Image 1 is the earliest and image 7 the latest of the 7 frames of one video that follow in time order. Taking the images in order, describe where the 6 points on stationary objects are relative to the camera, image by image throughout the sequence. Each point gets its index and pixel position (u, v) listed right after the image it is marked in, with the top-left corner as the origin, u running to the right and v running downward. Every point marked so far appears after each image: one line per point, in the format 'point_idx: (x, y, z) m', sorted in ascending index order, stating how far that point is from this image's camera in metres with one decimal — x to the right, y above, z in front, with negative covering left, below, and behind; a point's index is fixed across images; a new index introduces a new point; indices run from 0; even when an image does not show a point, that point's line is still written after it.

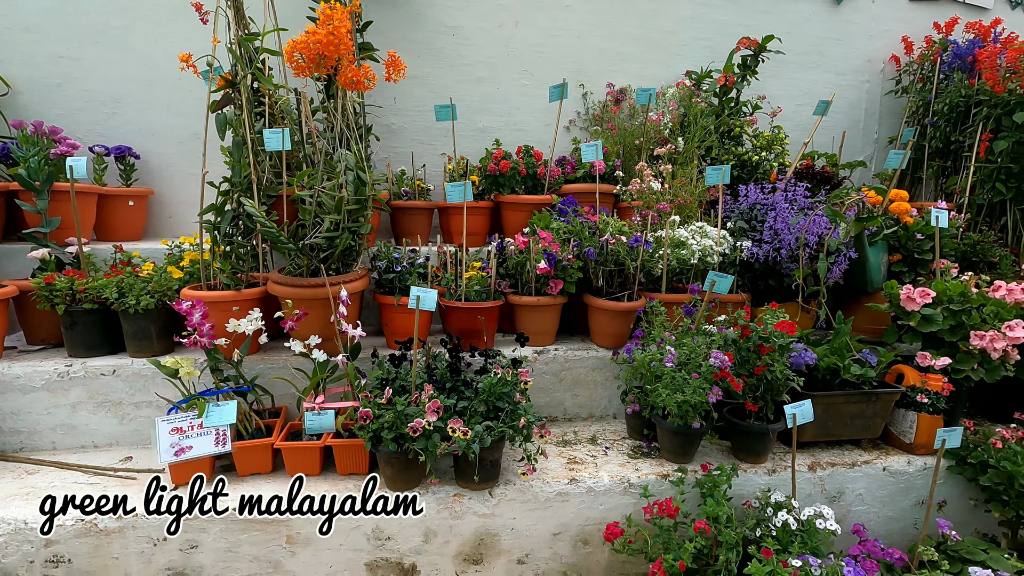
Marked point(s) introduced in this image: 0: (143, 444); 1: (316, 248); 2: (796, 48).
0: (-1.3, -0.6, +1.9) m
1: (-0.7, +0.1, +1.9) m
2: (+1.7, +1.4, +3.2) m
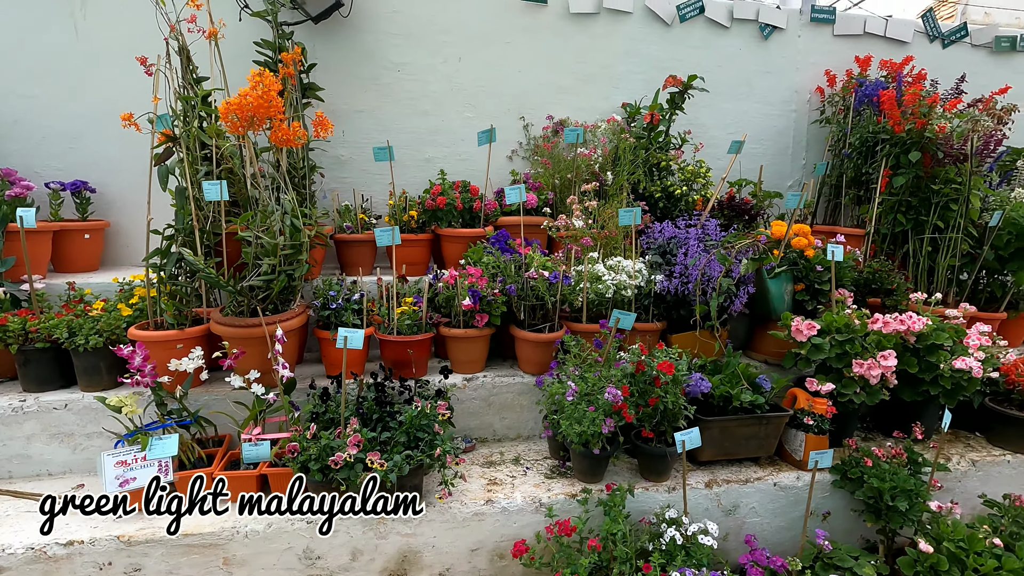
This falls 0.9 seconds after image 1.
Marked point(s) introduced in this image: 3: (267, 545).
0: (-1.6, -0.7, +2.1) m
1: (-1.0, 0.0, +2.1) m
2: (+1.4, +1.3, +3.4) m
3: (-0.8, -0.9, +1.8) m
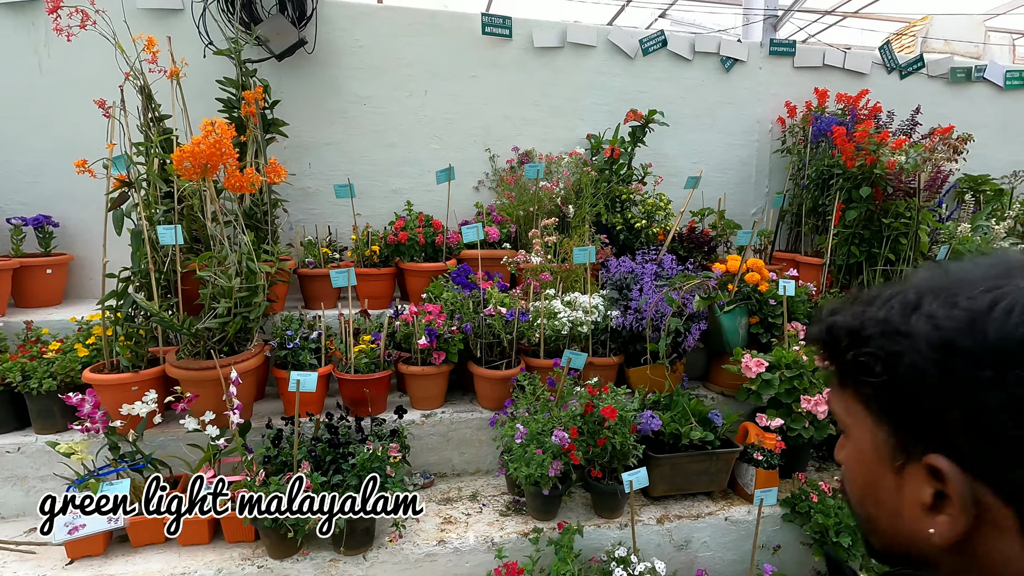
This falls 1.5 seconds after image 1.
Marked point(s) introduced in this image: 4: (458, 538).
0: (-1.8, -0.9, +2.1) m
1: (-1.2, -0.2, +2.1) m
2: (+1.2, +1.1, +3.5) m
3: (-1.0, -1.0, +1.8) m
4: (-0.2, -0.9, +2.0) m
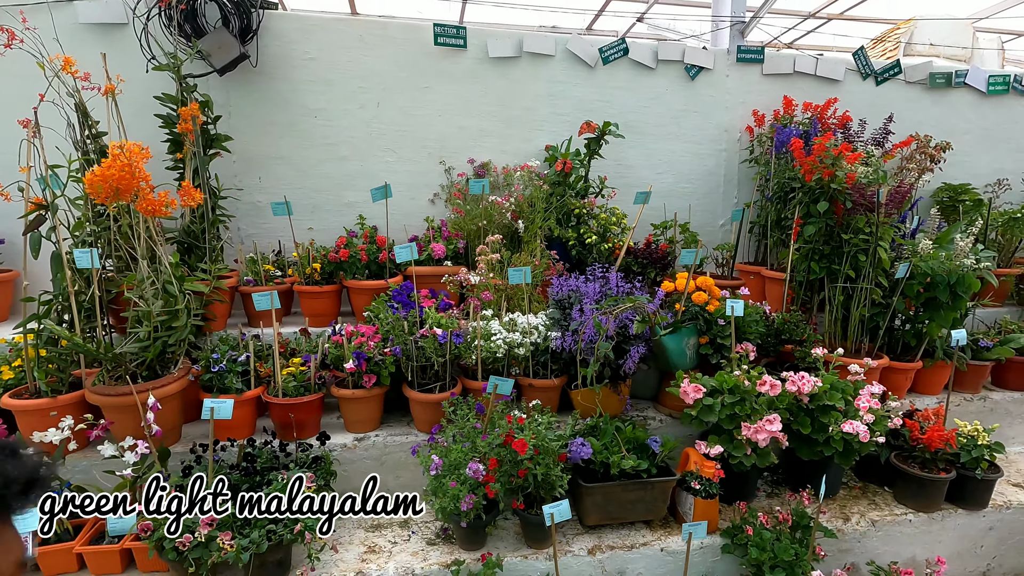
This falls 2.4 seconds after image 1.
0: (-2.1, -1.0, +2.1) m
1: (-1.5, -0.3, +2.1) m
2: (+0.9, +1.1, +3.4) m
3: (-1.3, -1.1, +1.8) m
4: (-0.5, -1.0, +1.9) m
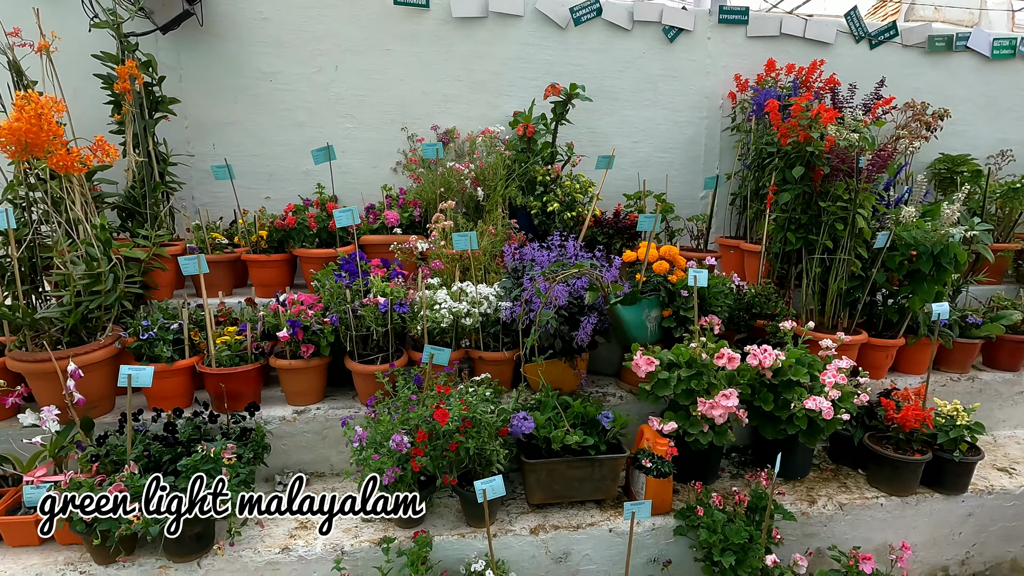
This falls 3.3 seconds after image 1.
0: (-2.3, -0.8, +2.0) m
1: (-1.7, -0.1, +2.0) m
2: (+0.7, +1.2, +3.2) m
3: (-1.5, -1.0, +1.7) m
4: (-0.7, -0.9, +1.9) m
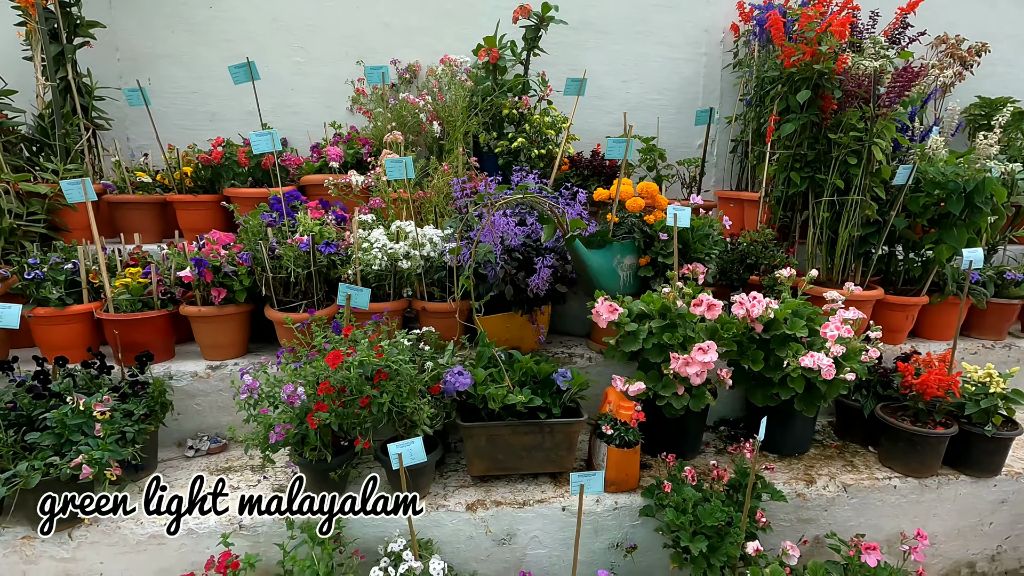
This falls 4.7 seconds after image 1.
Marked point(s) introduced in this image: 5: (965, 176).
0: (-2.5, -0.6, +1.8) m
1: (-1.9, +0.1, +1.7) m
2: (+0.6, +1.4, +2.8) m
3: (-1.7, -0.8, +1.5) m
4: (-0.9, -0.7, +1.6) m
5: (+1.7, +0.4, +2.0) m
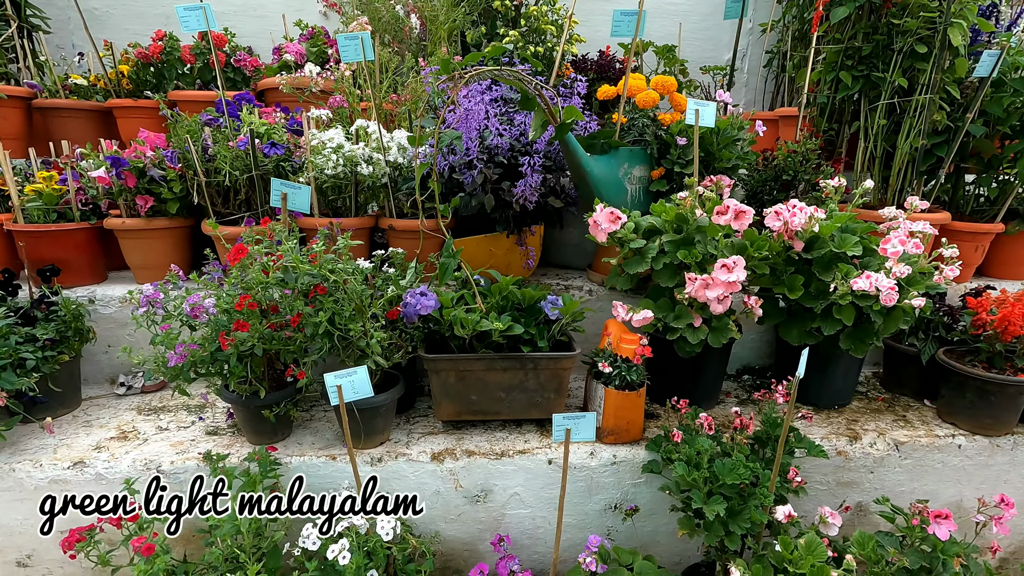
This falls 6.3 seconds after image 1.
0: (-2.6, -0.3, +1.6) m
1: (-1.9, +0.4, +1.4) m
2: (+0.6, +1.7, +2.4) m
3: (-1.8, -0.5, +1.2) m
4: (-1.0, -0.4, +1.3) m
5: (+1.6, +0.7, +1.6) m
